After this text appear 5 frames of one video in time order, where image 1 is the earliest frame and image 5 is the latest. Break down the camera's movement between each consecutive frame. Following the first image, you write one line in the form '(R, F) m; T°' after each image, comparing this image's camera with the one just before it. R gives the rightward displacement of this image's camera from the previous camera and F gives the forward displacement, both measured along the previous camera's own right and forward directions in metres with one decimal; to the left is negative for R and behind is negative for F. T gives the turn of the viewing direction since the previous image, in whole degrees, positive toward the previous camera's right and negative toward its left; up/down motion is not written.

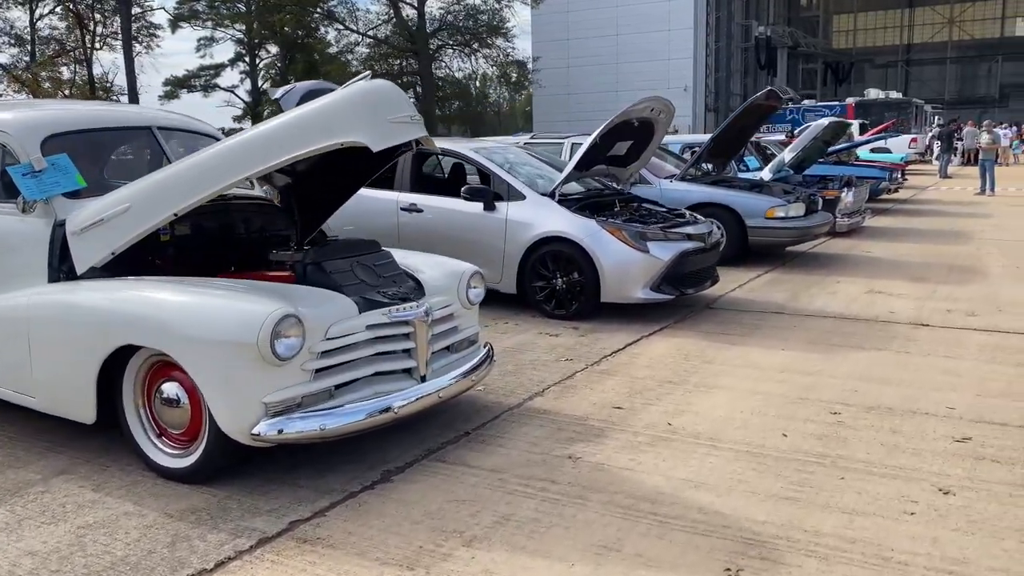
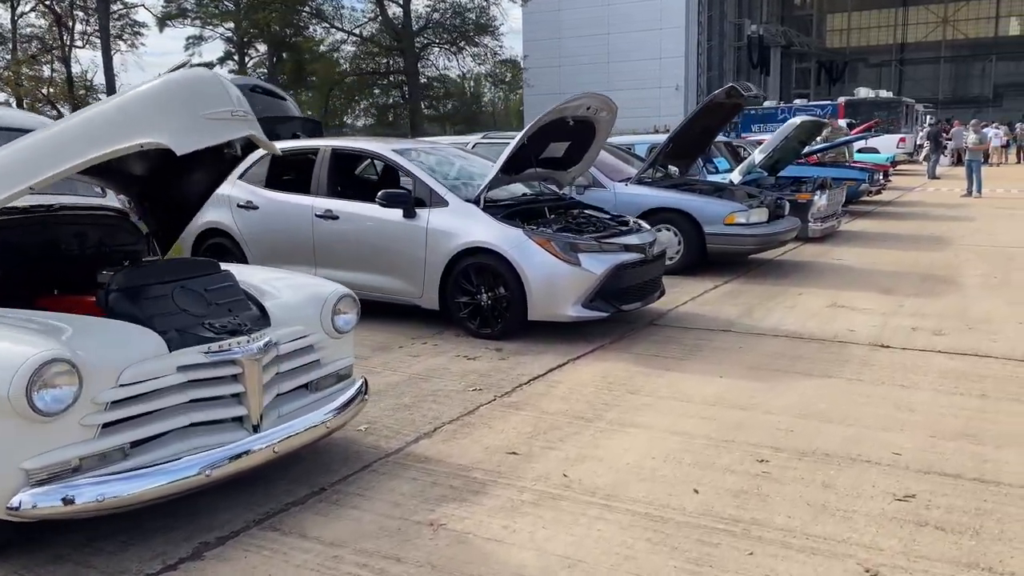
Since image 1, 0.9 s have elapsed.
(+0.6, +0.7) m; 0°
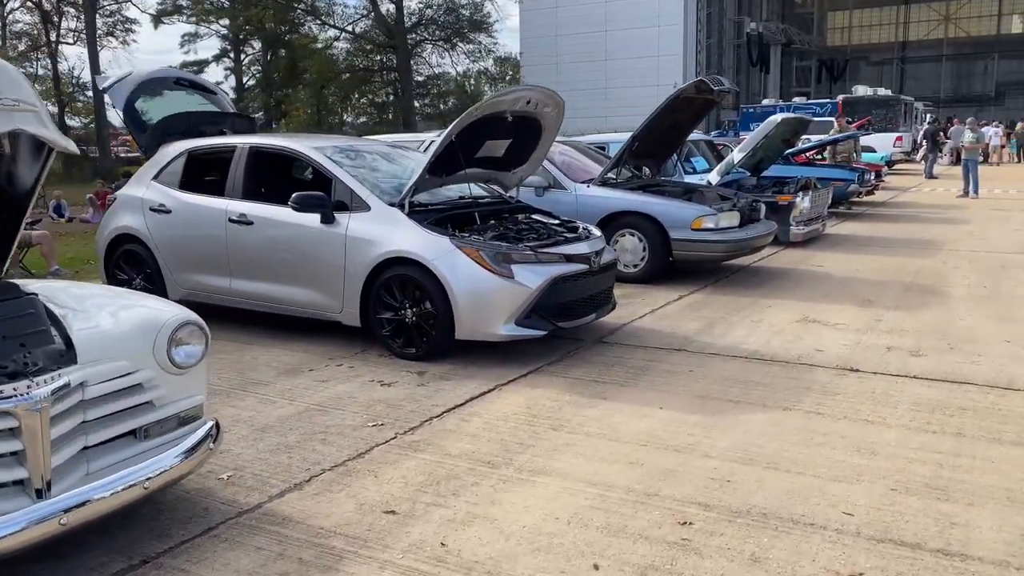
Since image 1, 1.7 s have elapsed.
(+0.5, +0.7) m; 0°
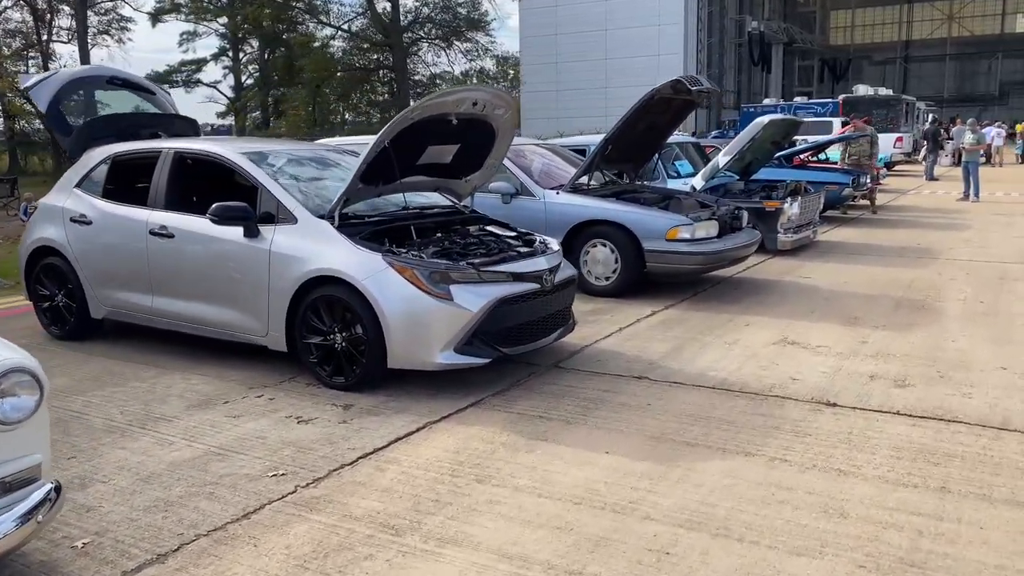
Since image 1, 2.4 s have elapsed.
(+0.4, +0.6) m; 0°
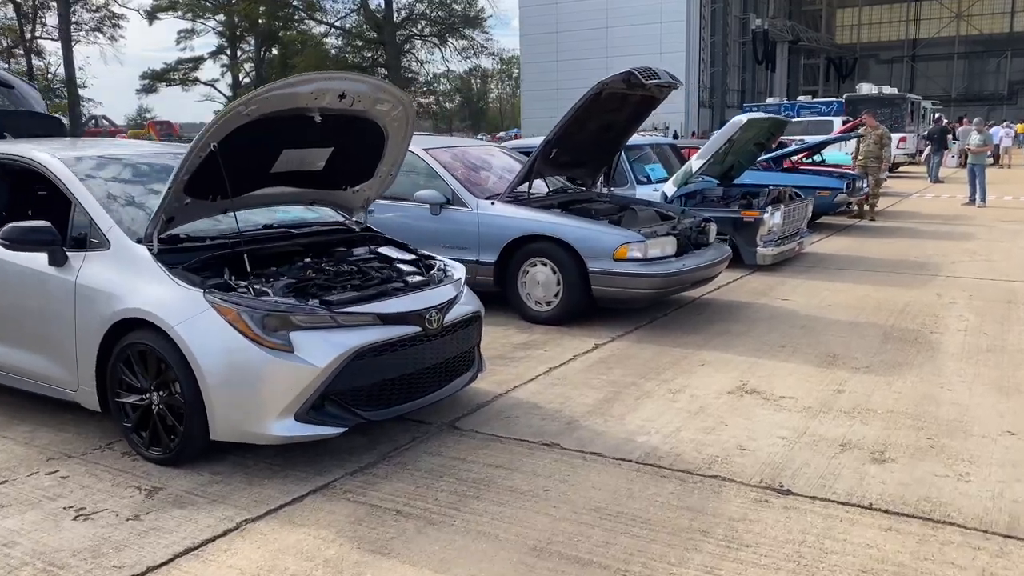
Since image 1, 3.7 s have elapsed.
(+0.6, +1.1) m; 0°
